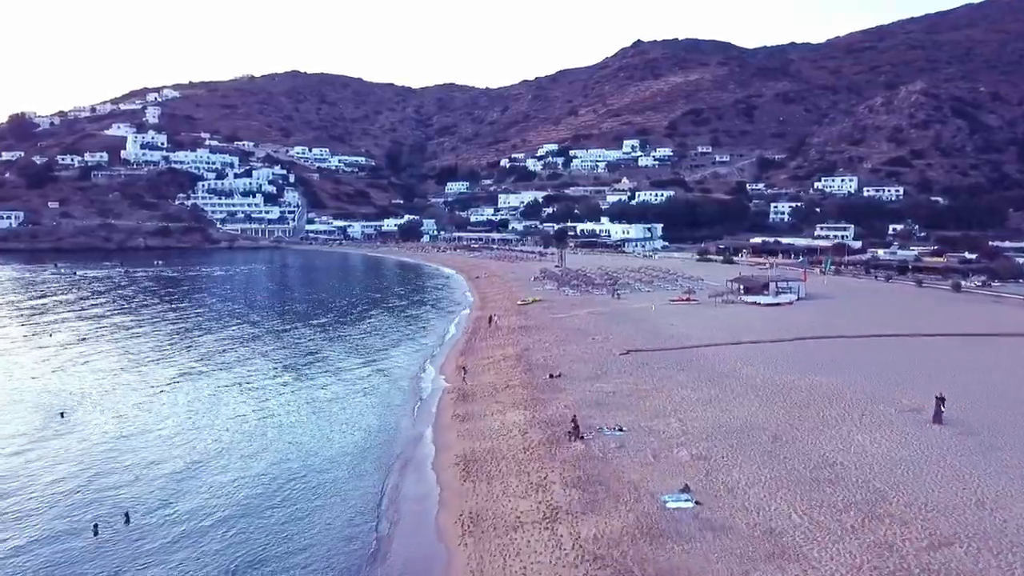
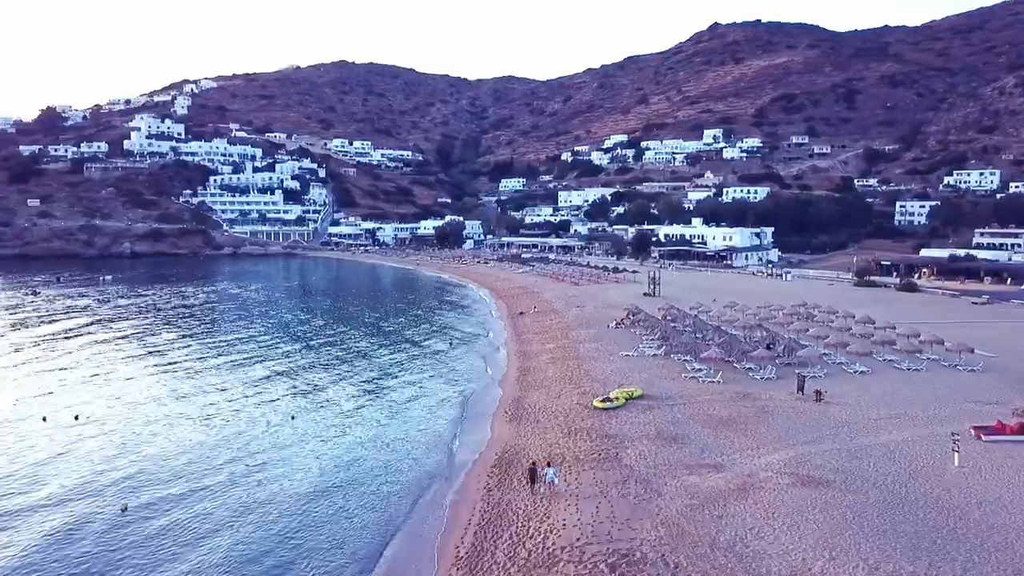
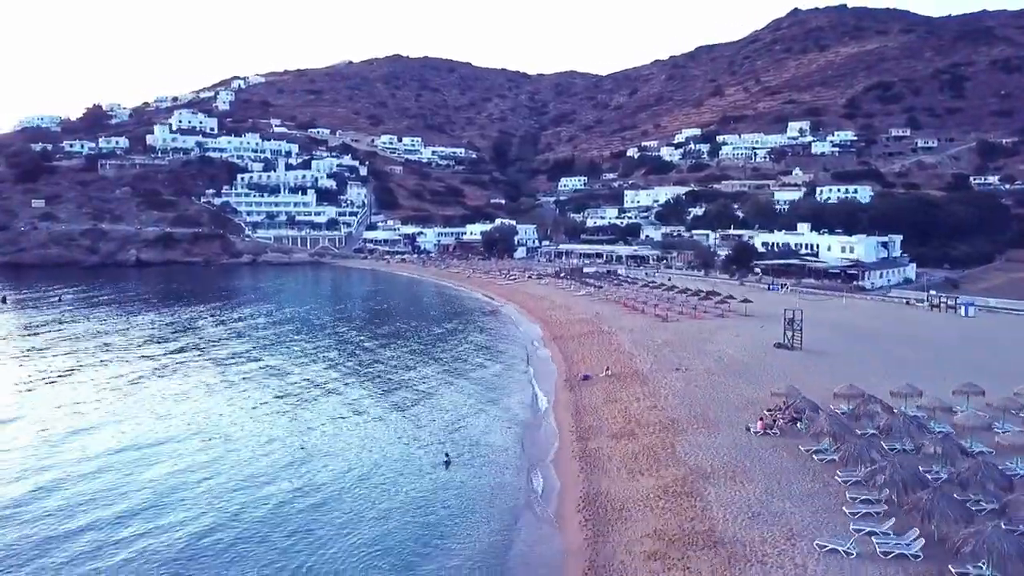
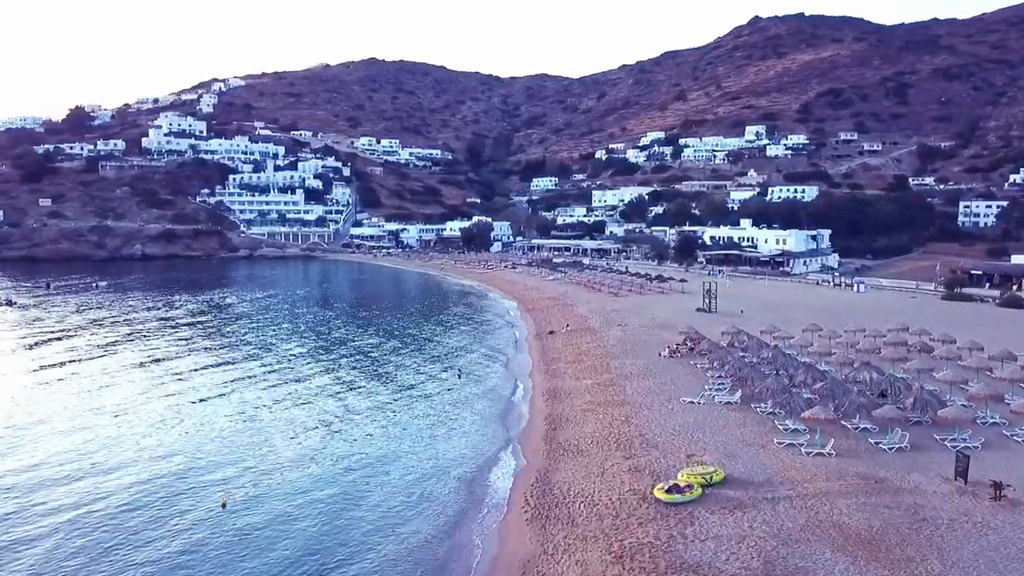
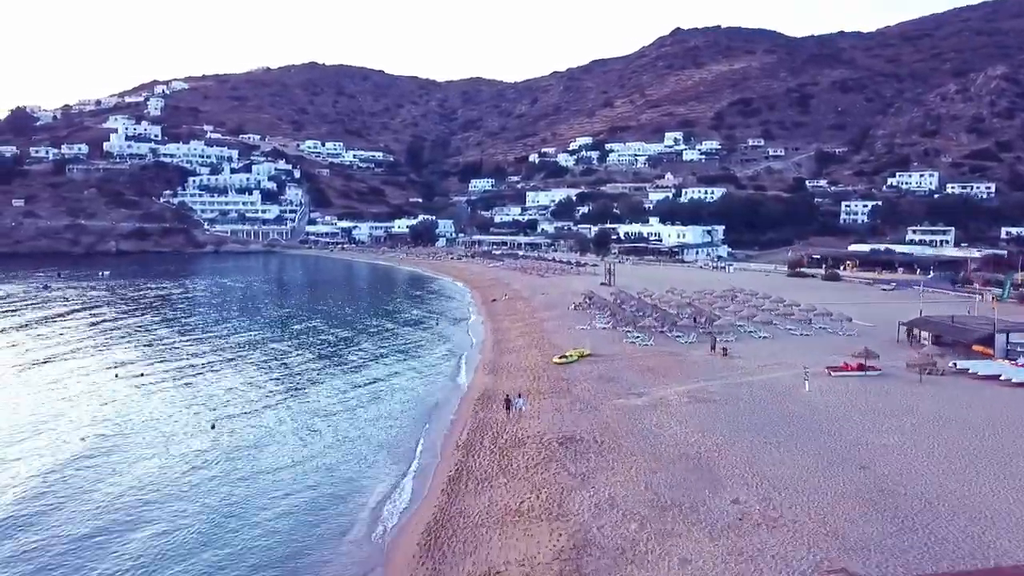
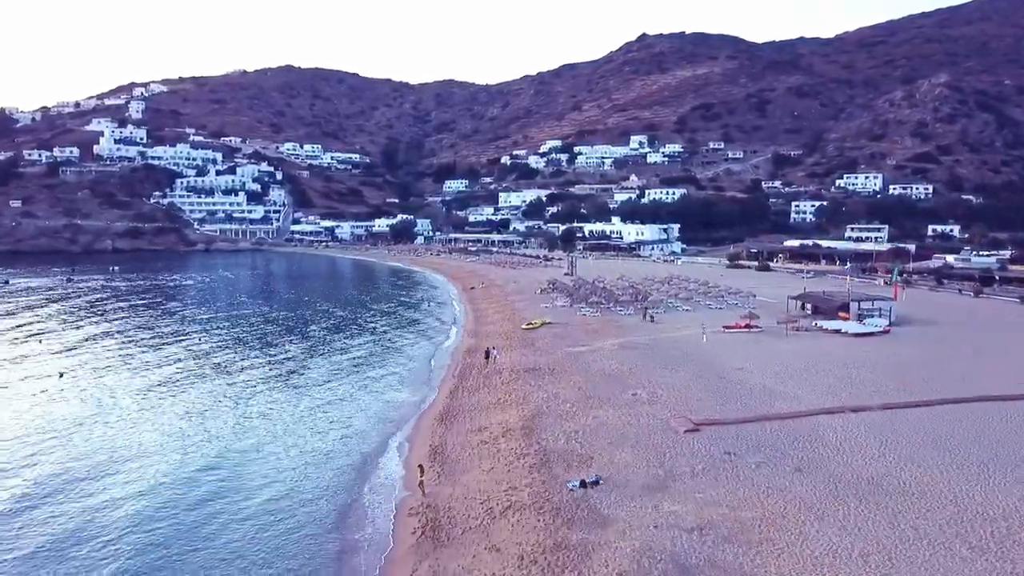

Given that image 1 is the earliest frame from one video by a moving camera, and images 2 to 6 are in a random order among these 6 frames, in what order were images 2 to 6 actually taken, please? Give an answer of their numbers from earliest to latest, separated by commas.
6, 5, 2, 4, 3
